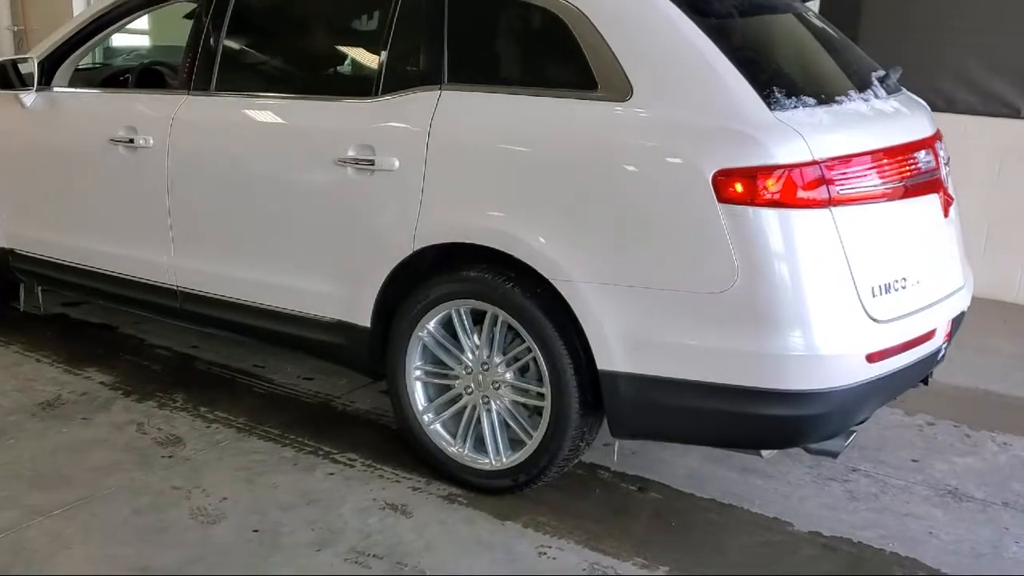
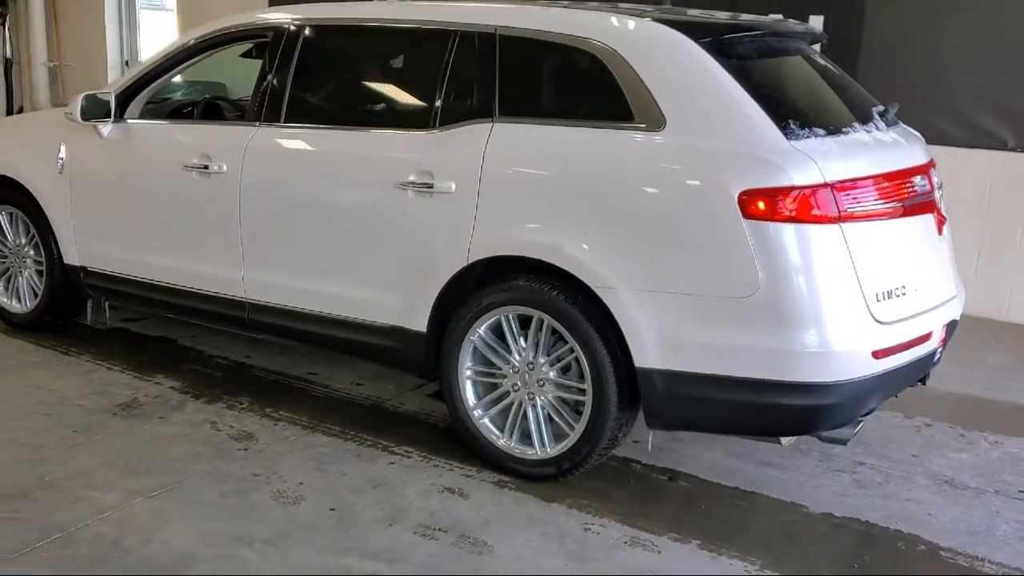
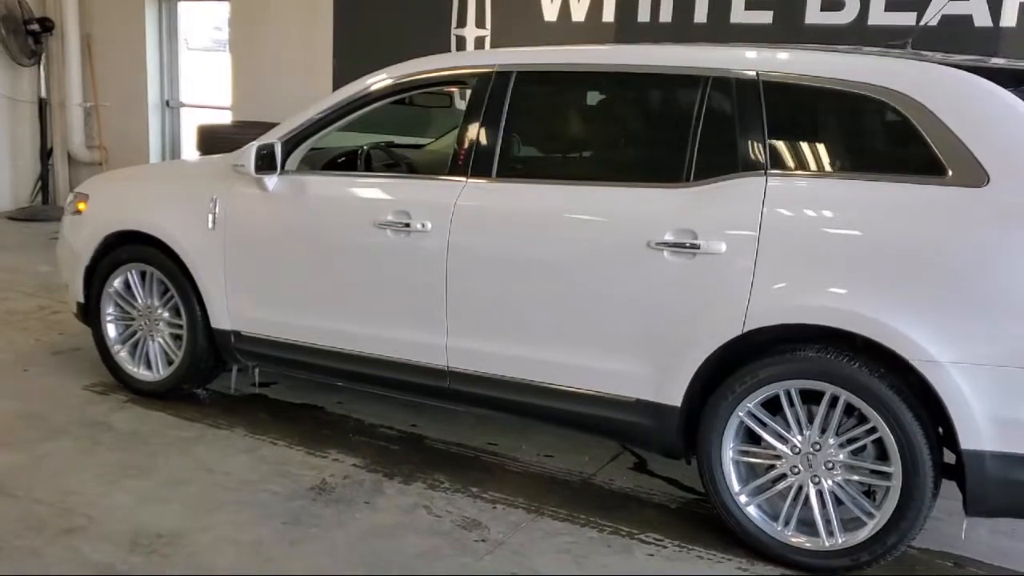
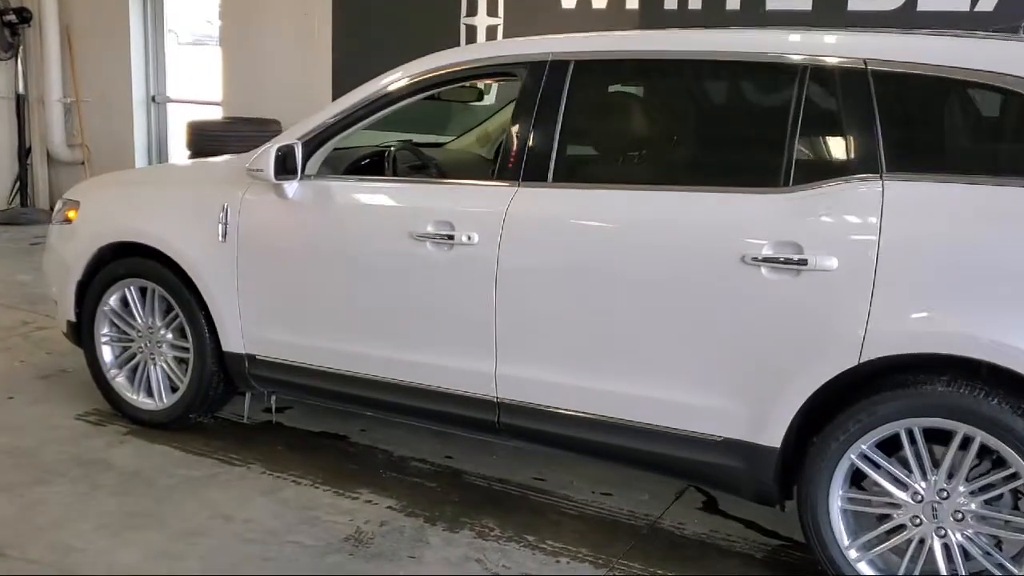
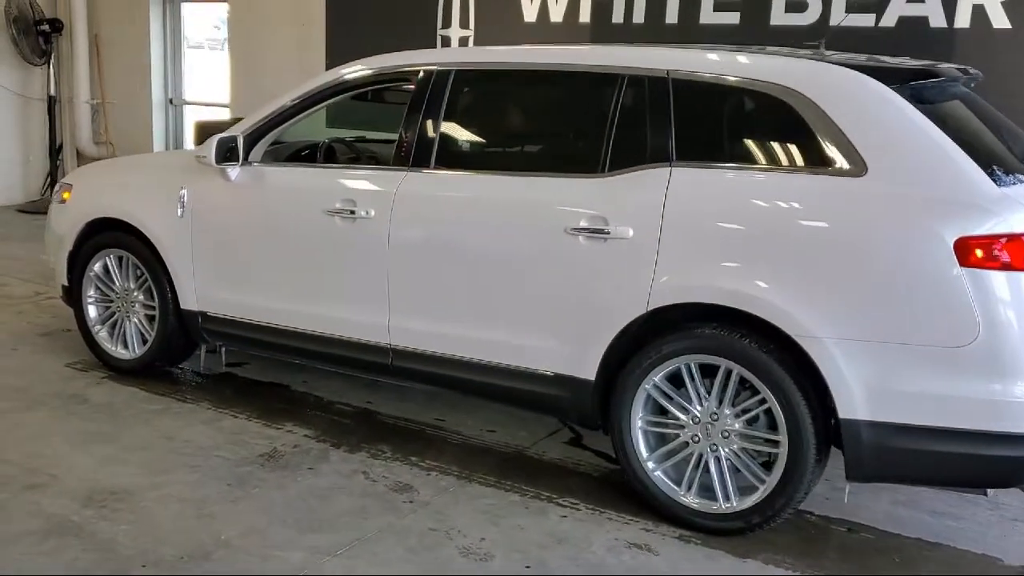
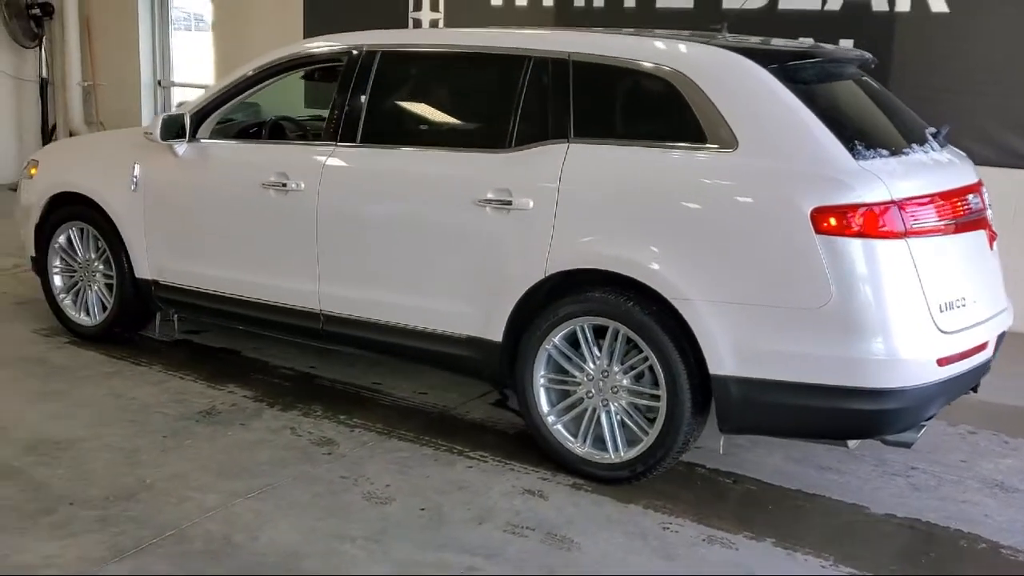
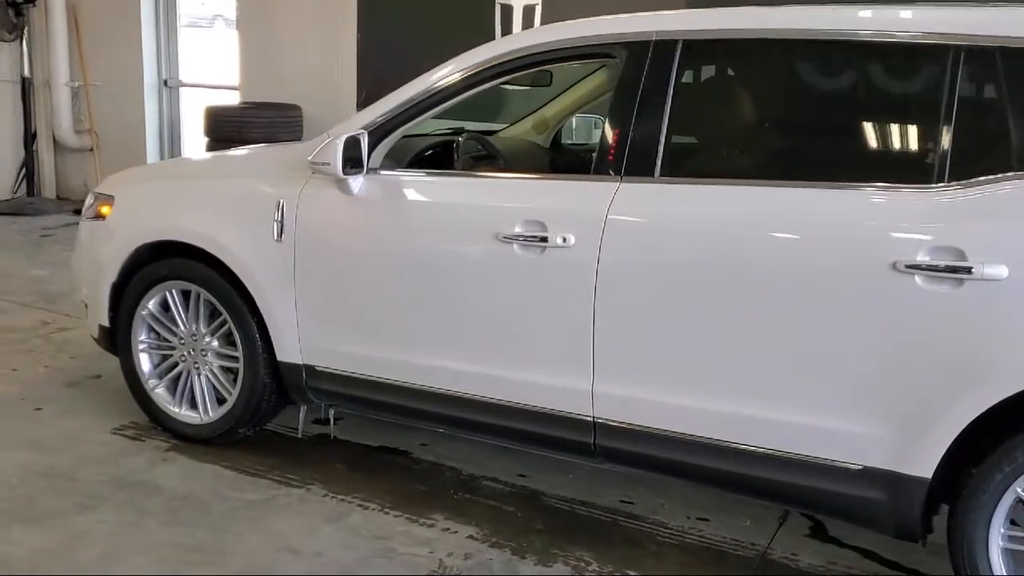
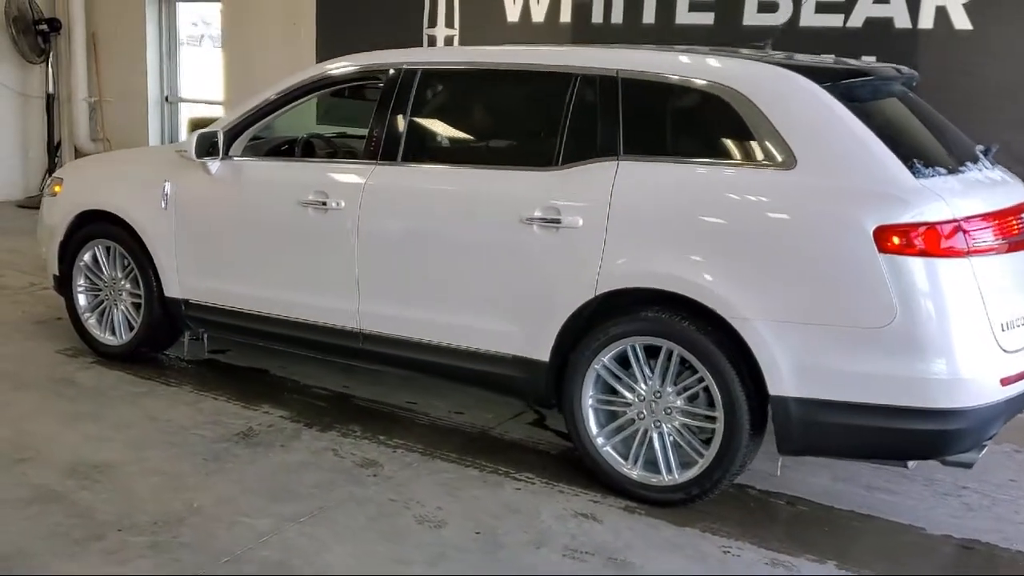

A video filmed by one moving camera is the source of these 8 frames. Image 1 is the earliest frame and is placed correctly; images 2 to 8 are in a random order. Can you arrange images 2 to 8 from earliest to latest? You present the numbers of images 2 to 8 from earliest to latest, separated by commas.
2, 6, 8, 5, 3, 4, 7
